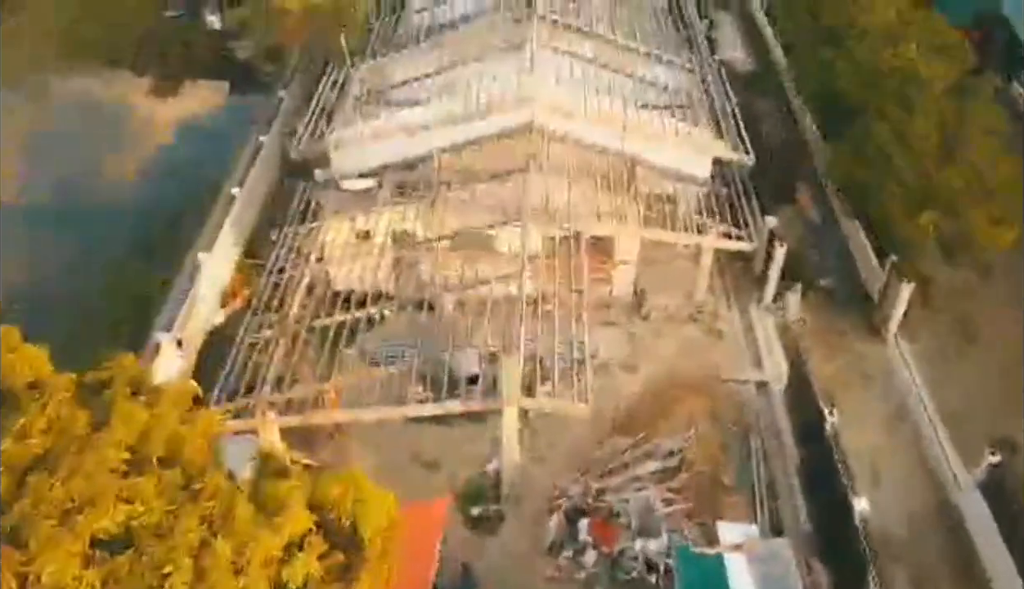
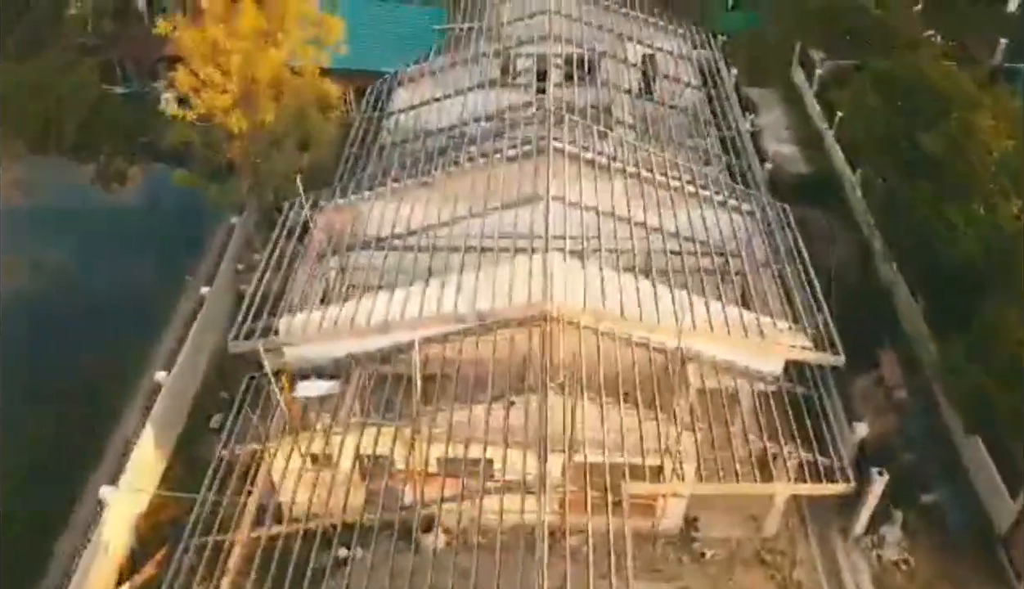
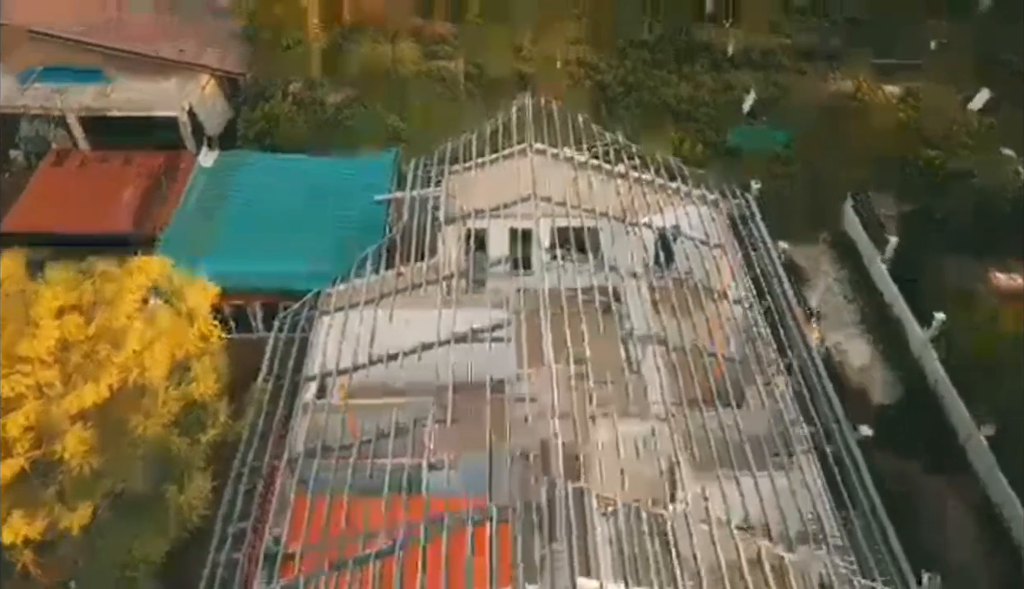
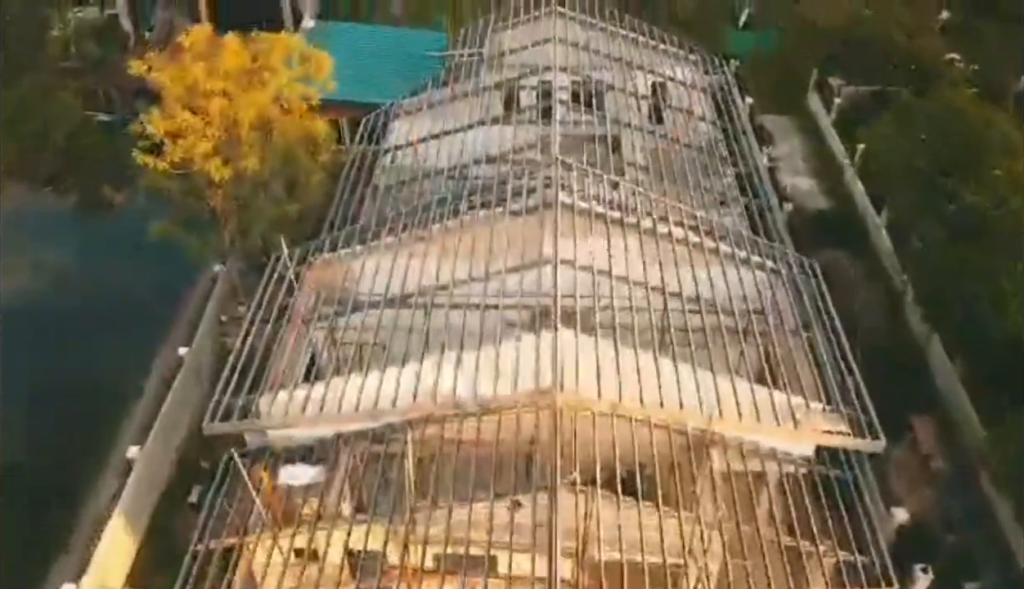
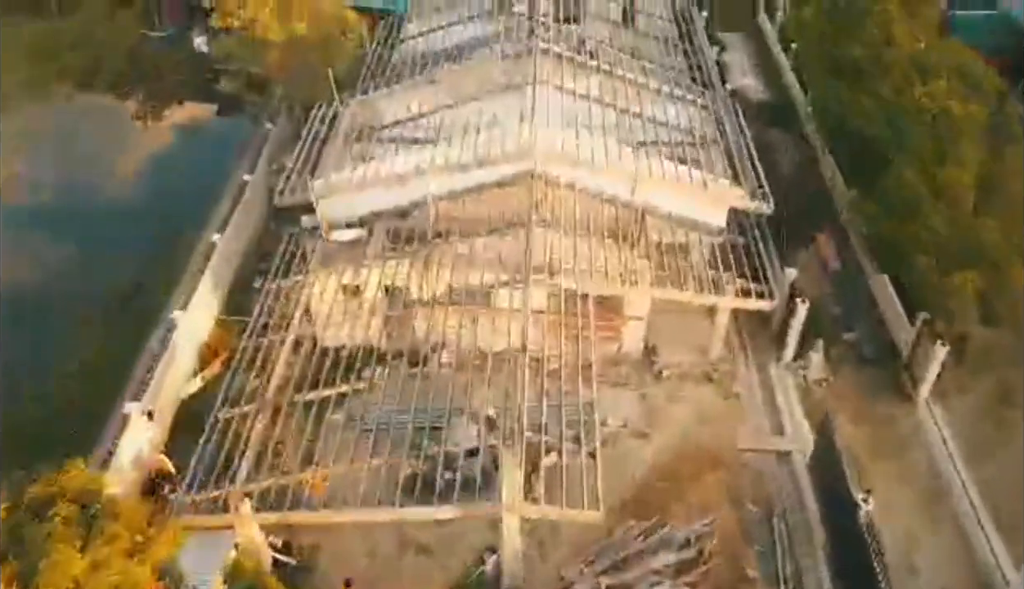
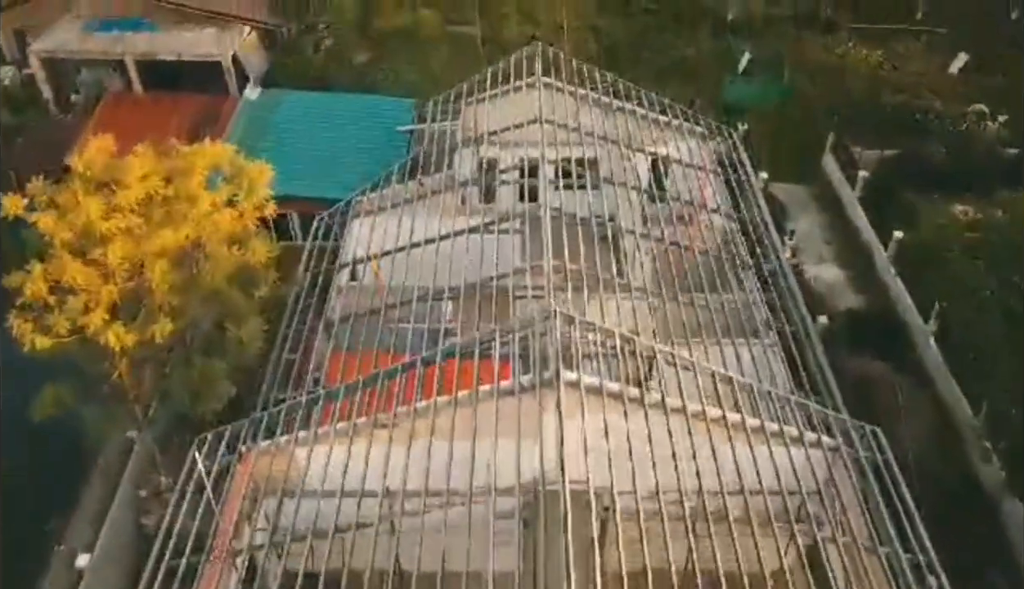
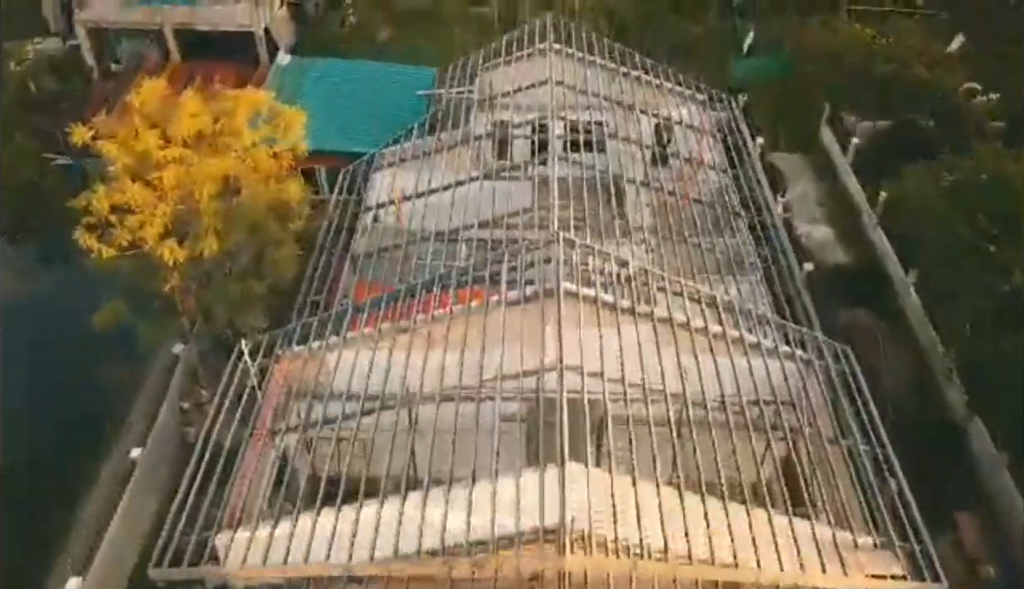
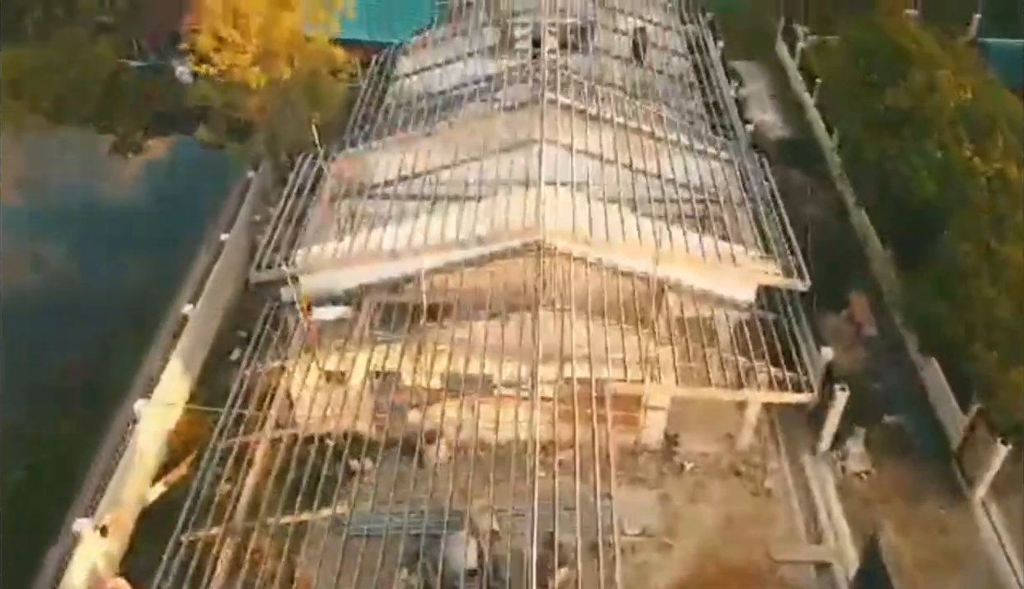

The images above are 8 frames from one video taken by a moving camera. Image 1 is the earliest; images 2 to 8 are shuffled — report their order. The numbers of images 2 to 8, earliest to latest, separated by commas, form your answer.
5, 8, 2, 4, 7, 6, 3
